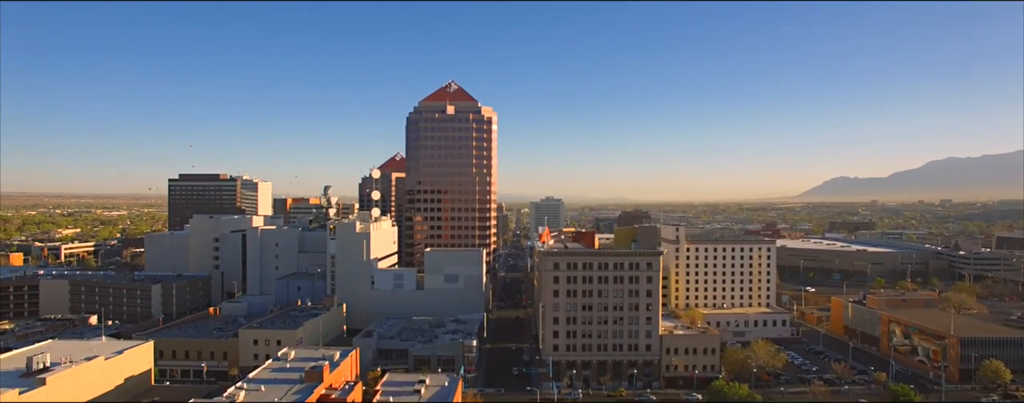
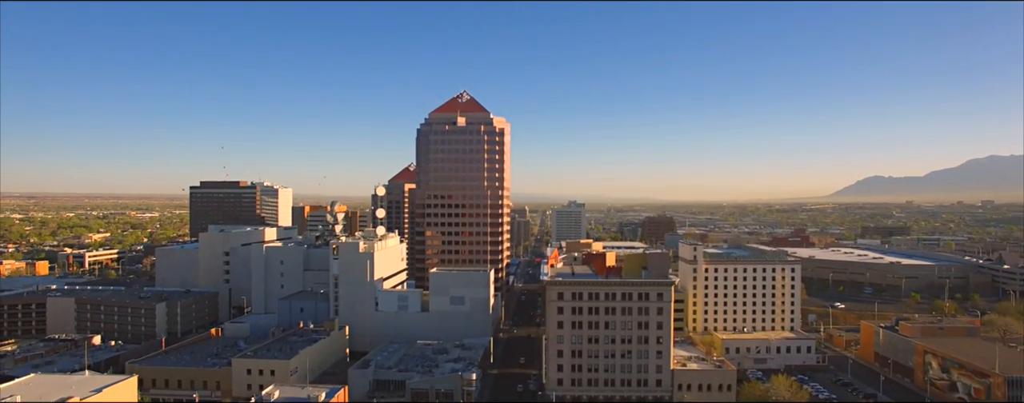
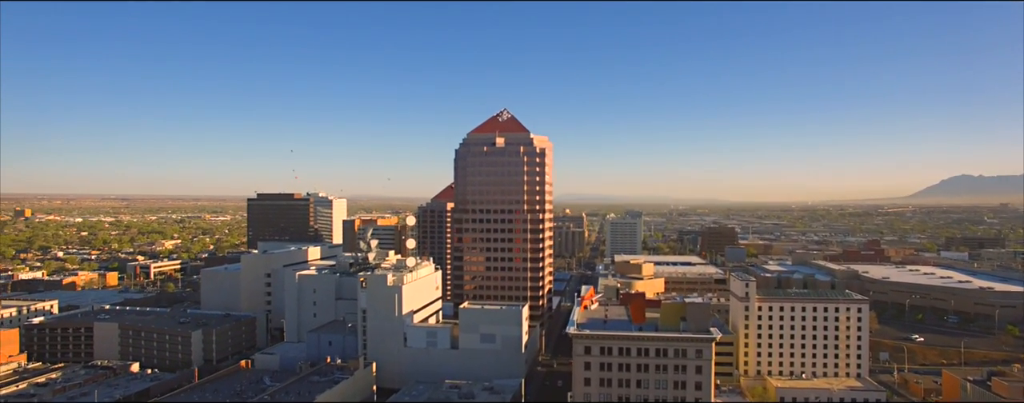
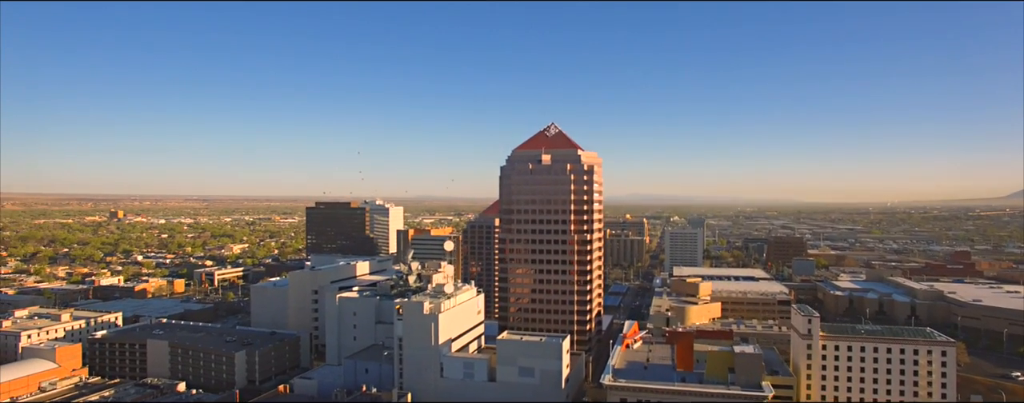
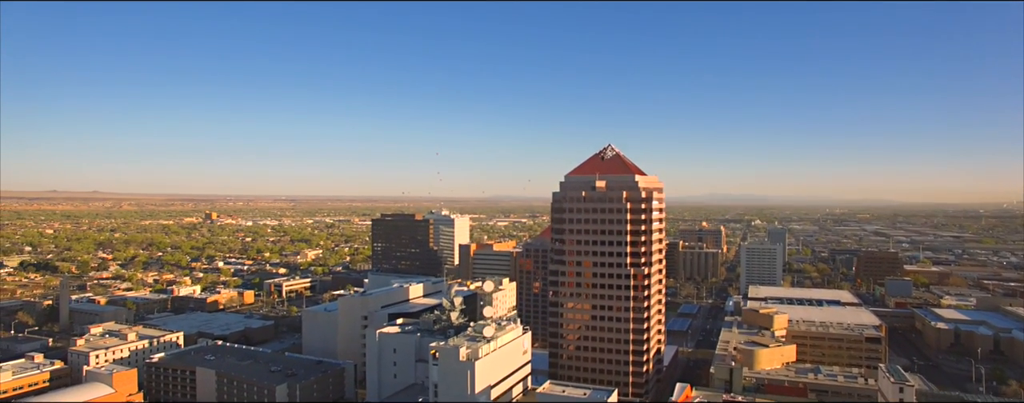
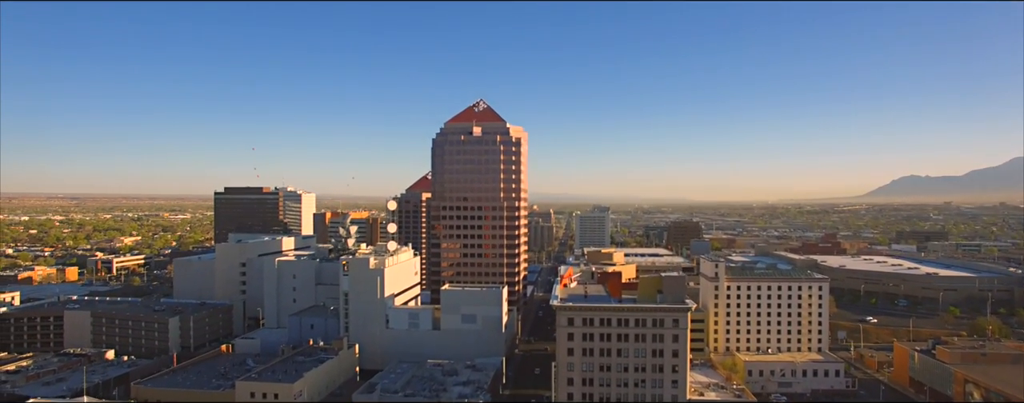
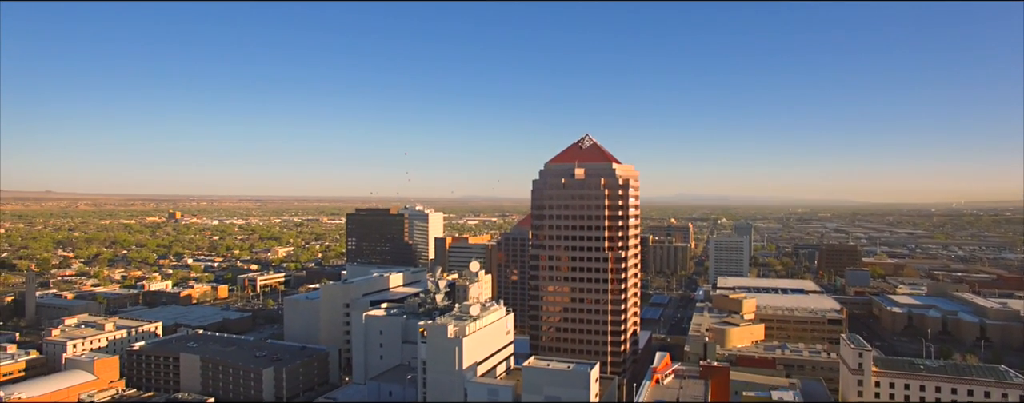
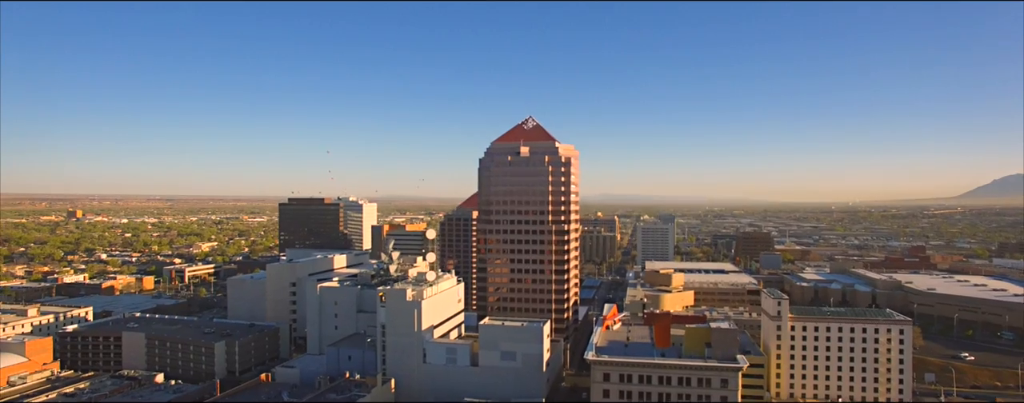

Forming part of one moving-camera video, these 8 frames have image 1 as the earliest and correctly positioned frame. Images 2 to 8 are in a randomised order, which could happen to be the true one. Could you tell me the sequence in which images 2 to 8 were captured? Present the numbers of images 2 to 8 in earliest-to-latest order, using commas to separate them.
2, 6, 3, 8, 4, 7, 5
